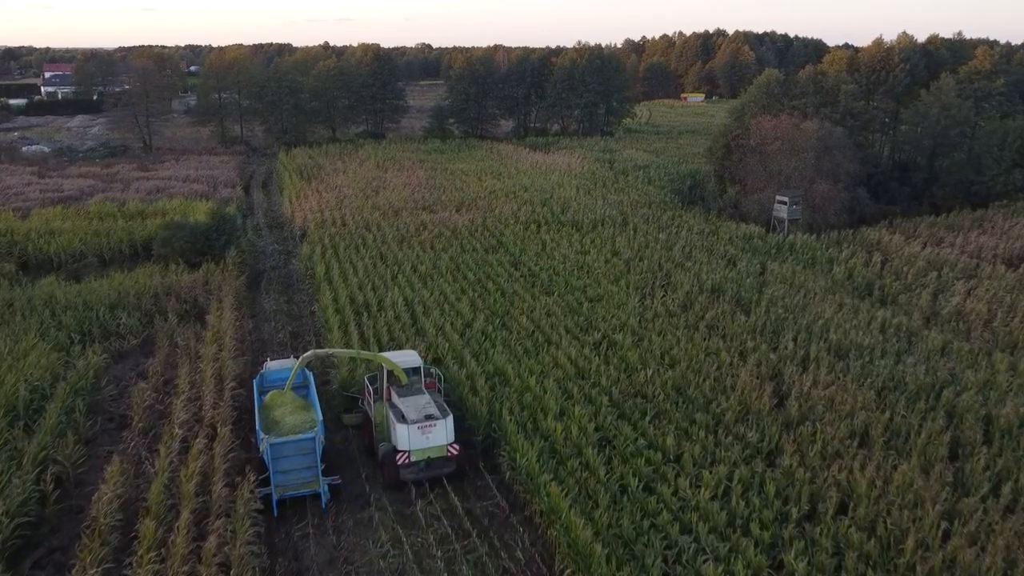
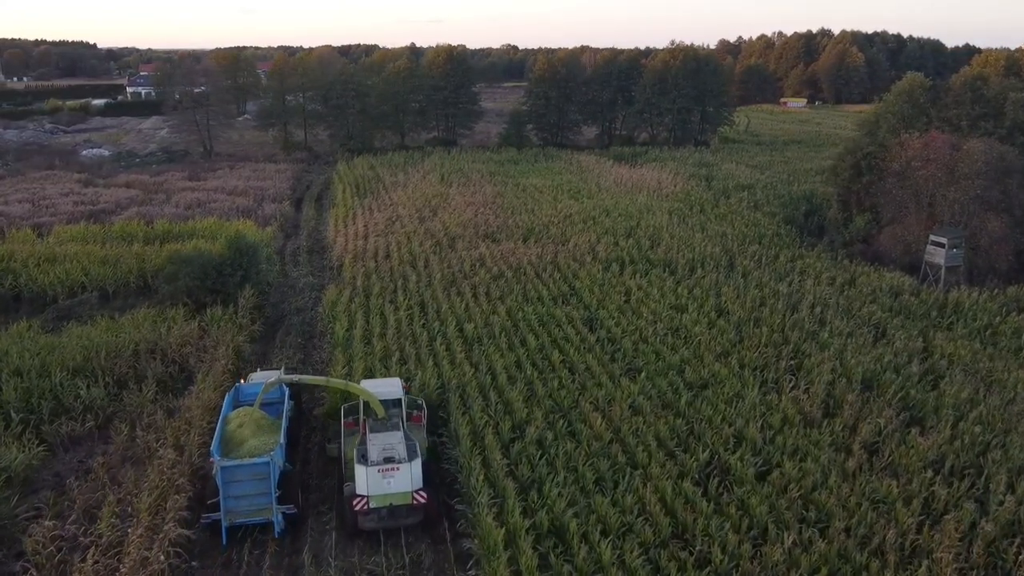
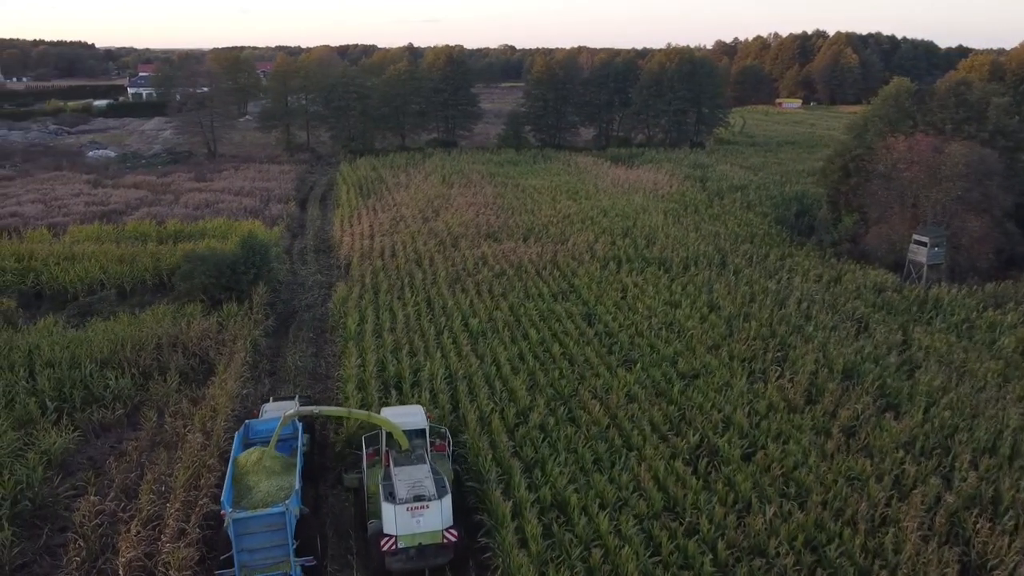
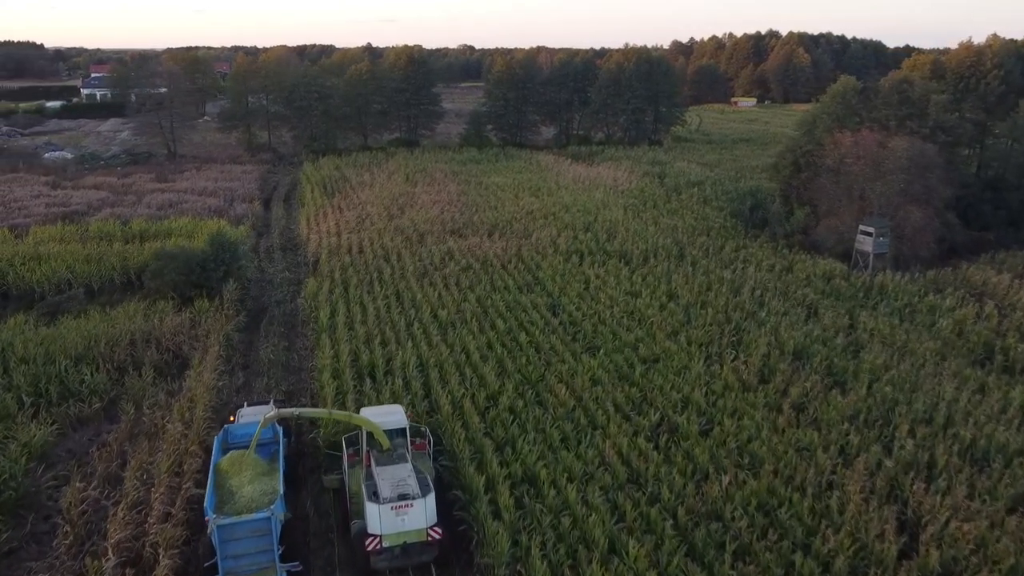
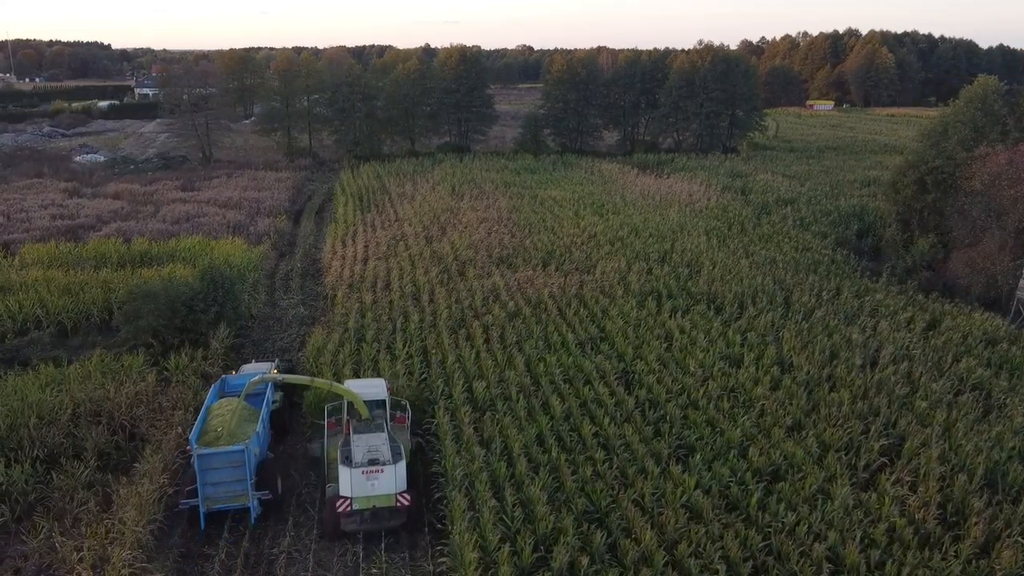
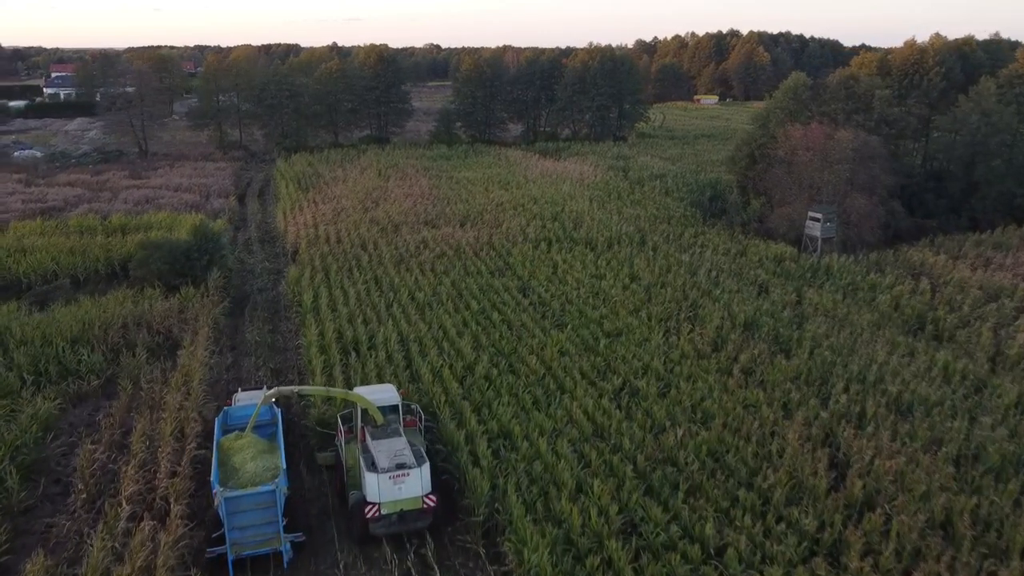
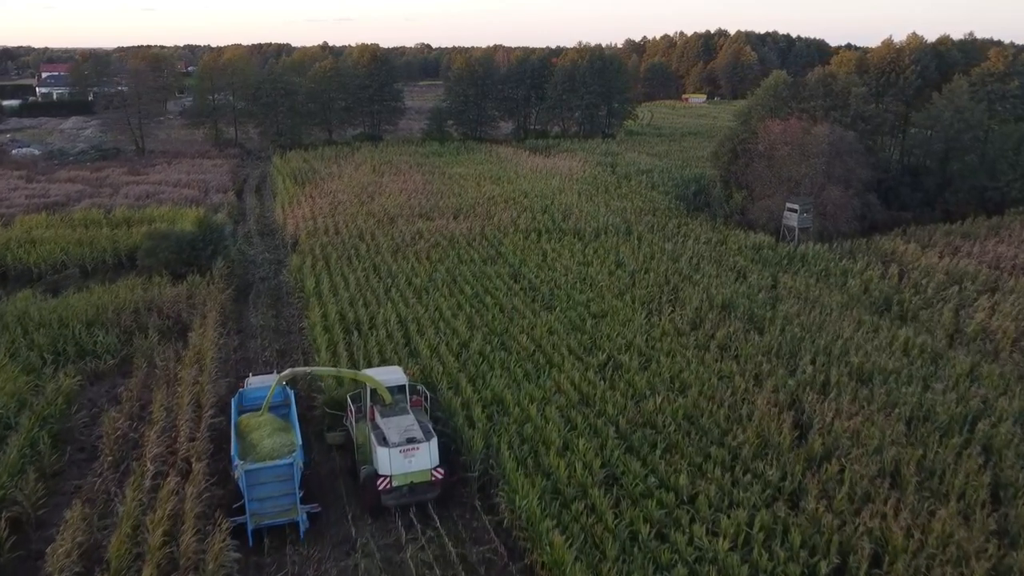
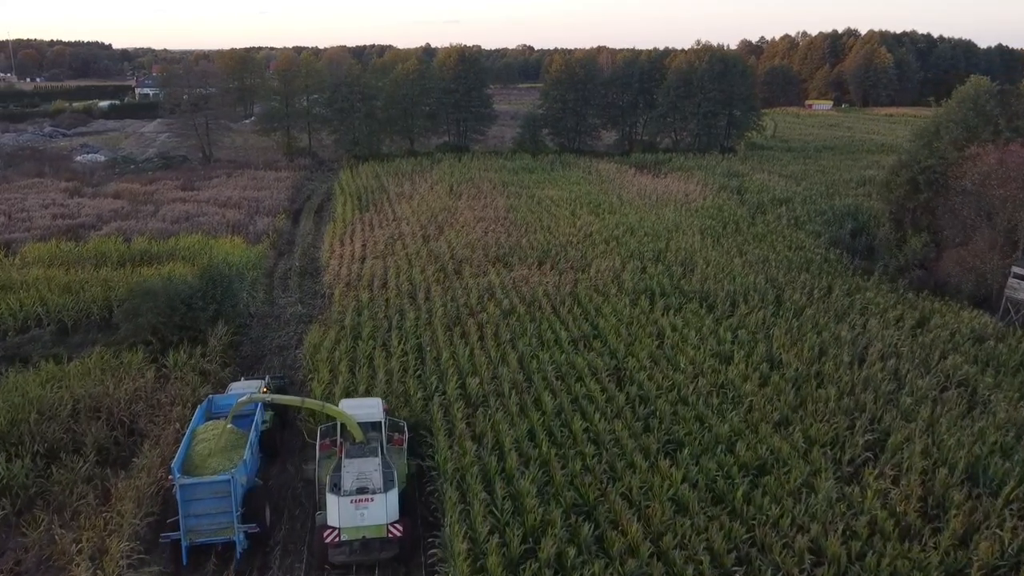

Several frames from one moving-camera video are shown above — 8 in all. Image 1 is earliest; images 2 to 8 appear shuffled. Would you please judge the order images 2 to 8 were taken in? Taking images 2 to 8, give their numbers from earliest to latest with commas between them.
7, 6, 4, 3, 2, 8, 5
